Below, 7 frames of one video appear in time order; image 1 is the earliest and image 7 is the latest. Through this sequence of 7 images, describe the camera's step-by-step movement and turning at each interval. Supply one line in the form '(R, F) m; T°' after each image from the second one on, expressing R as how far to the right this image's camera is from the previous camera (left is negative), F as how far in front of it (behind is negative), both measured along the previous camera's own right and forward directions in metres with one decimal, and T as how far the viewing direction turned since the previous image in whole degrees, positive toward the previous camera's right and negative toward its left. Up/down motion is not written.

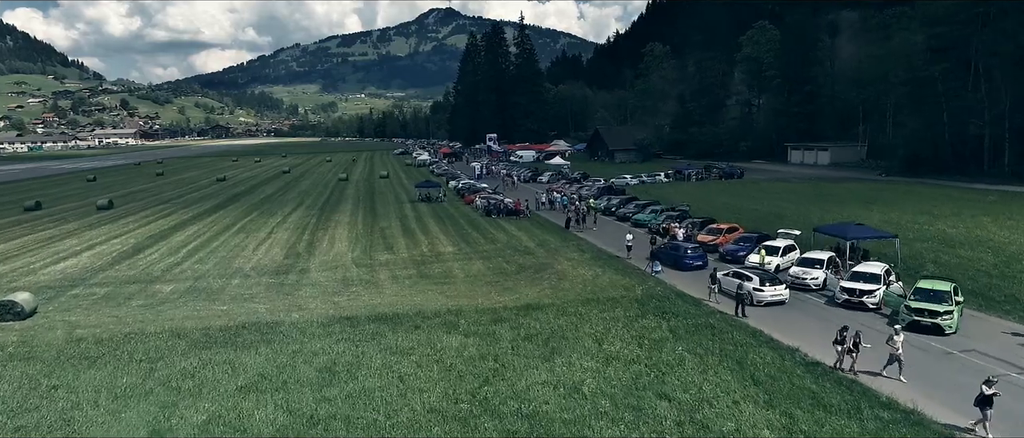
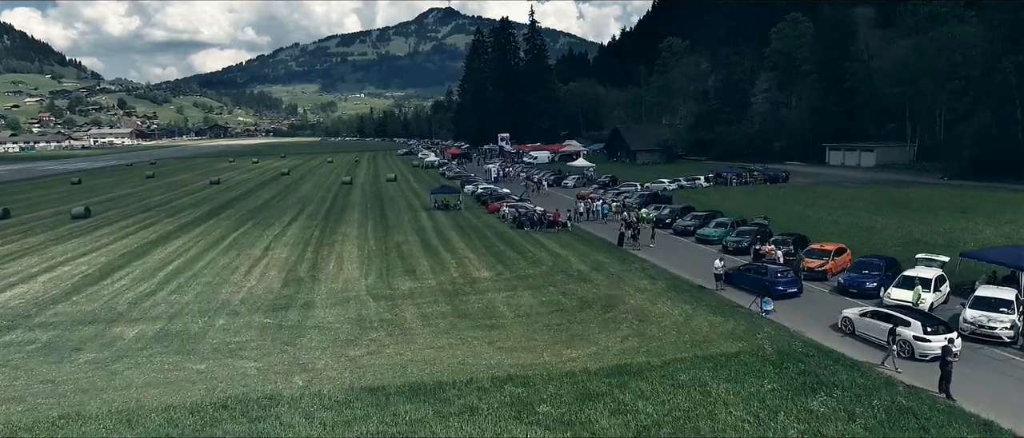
(-2.7, +7.3) m; 0°
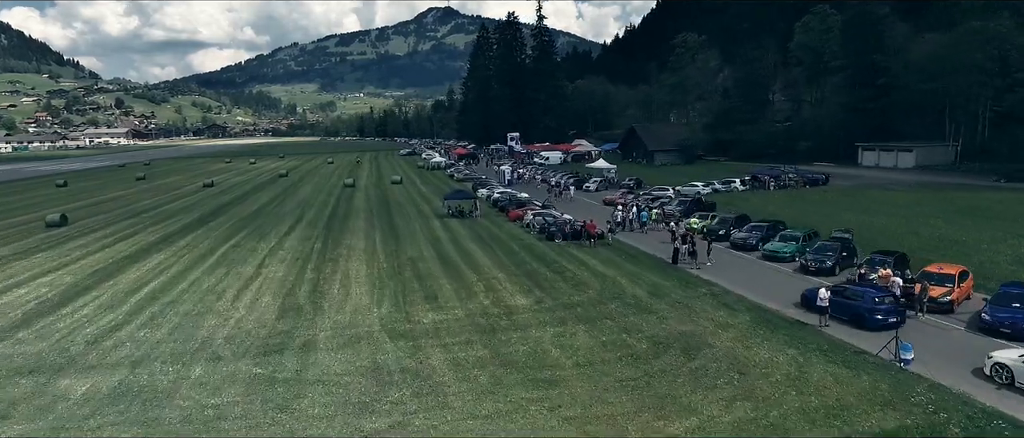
(-1.9, +5.6) m; 0°
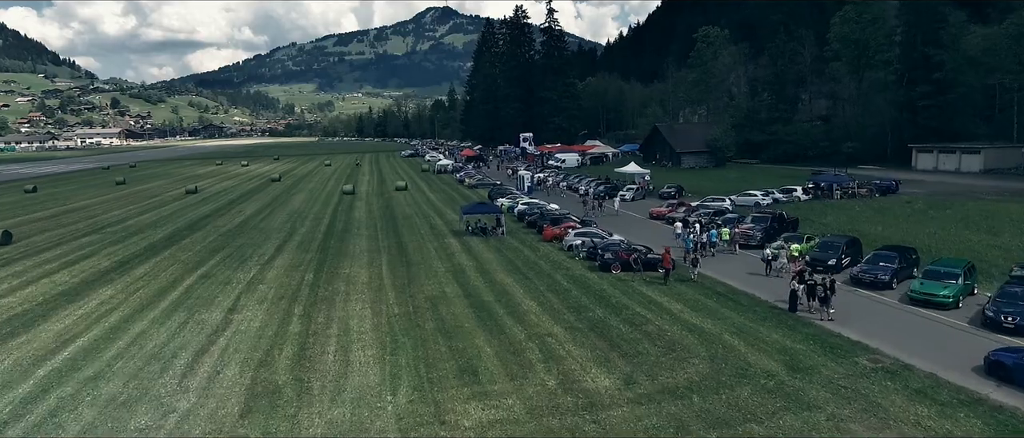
(-2.4, +8.6) m; 0°
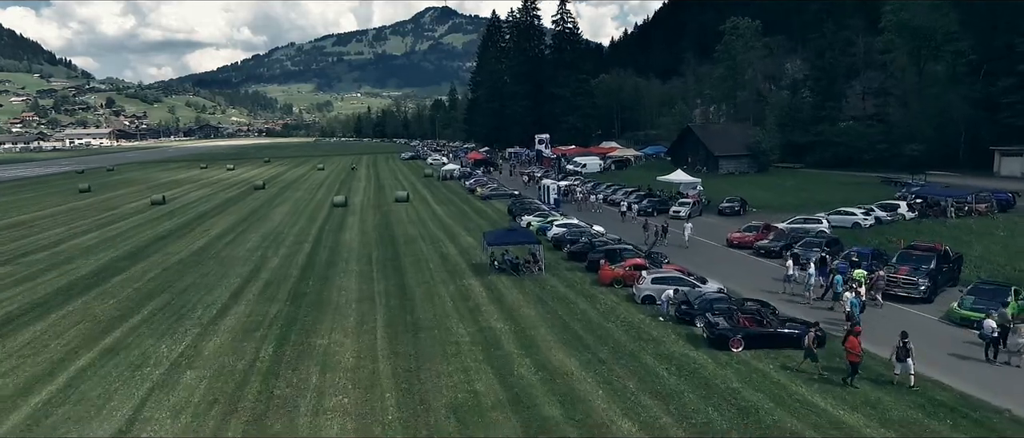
(-2.2, +11.0) m; 0°
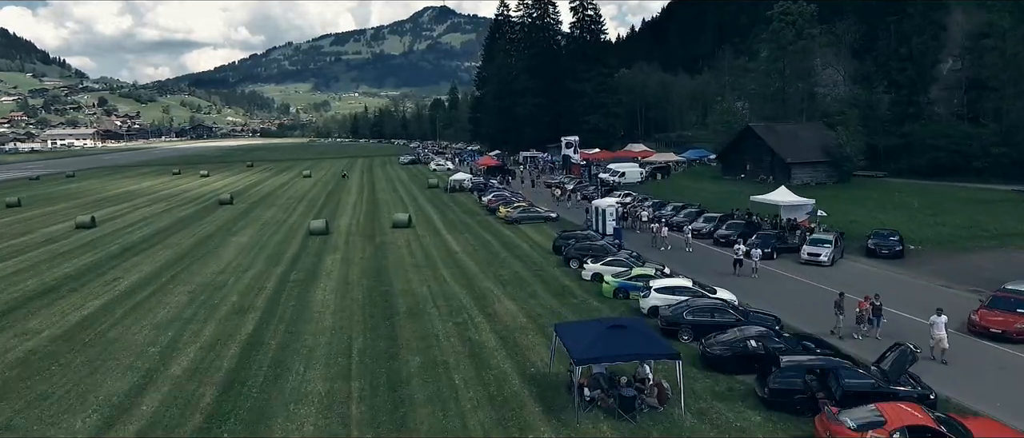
(-3.0, +15.5) m; 0°
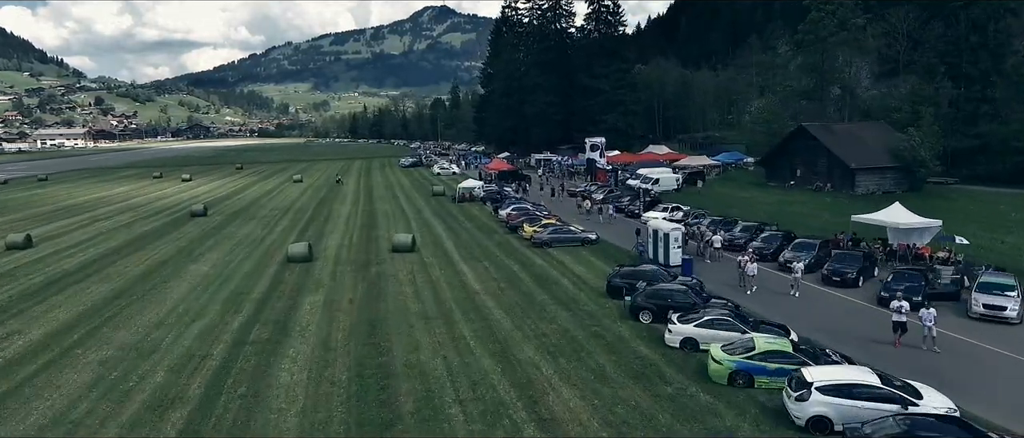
(-1.9, +9.3) m; 0°
